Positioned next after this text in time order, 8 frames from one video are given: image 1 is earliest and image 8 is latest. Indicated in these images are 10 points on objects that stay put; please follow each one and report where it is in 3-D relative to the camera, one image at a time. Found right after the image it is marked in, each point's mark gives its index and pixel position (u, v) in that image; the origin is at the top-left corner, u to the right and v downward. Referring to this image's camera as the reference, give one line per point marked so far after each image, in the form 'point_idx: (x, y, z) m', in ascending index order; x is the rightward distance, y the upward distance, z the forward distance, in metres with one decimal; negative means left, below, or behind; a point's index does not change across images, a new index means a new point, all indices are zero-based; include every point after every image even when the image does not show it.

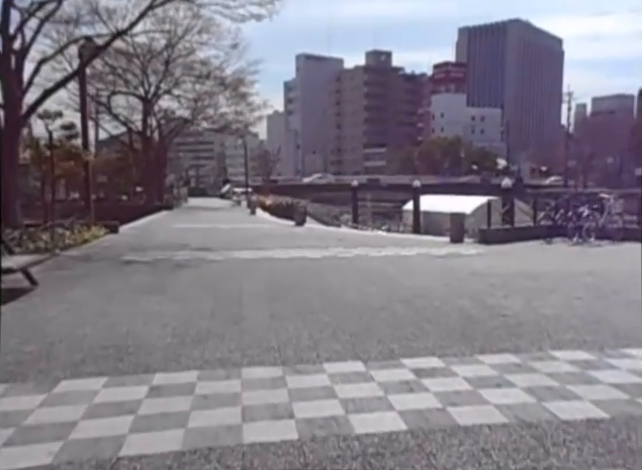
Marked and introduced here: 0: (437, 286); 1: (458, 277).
0: (+1.5, -0.7, +8.1) m
1: (+1.9, -0.6, +8.9) m
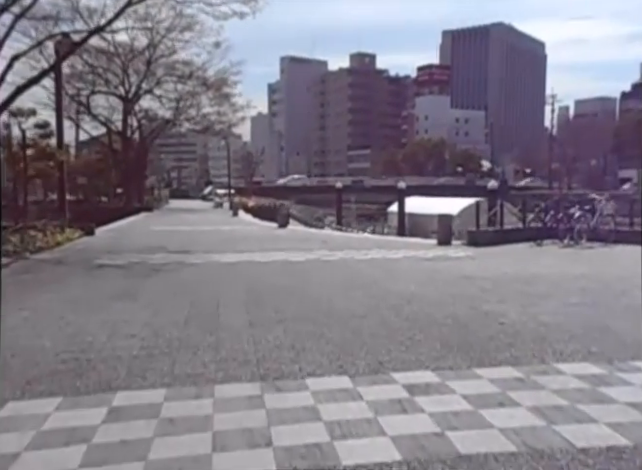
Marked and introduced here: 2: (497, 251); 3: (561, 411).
0: (+1.3, -0.7, +7.7) m
1: (+1.7, -0.6, +8.5) m
2: (+3.5, -0.3, +12.3) m
3: (+1.3, -1.0, +3.5) m
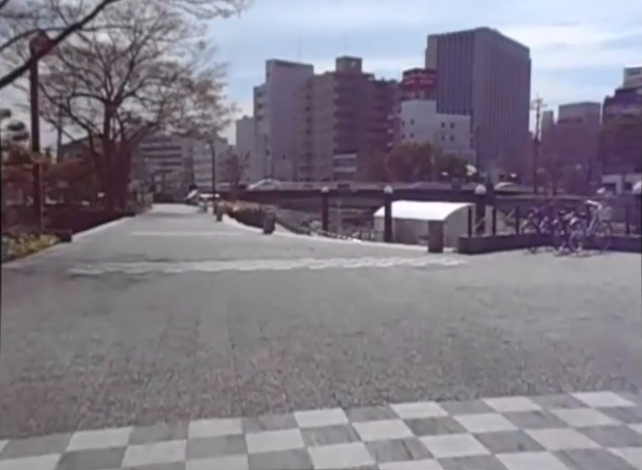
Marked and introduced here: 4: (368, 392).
0: (+1.1, -0.8, +7.2) m
1: (+1.6, -0.7, +8.0) m
2: (+3.2, -0.5, +11.9) m
3: (+1.3, -1.1, +3.0) m
4: (+0.3, -1.1, +4.2) m
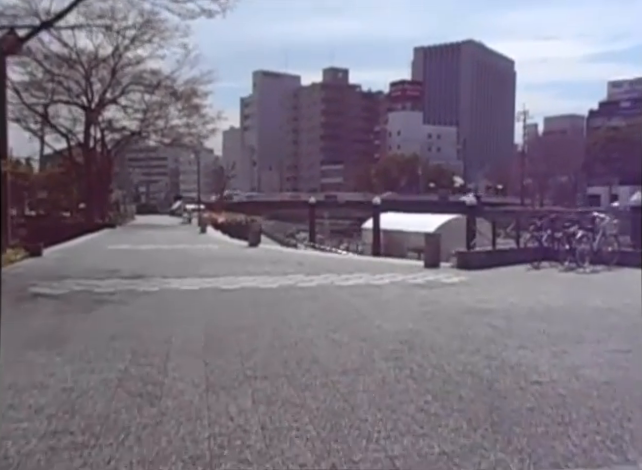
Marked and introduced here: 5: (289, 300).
0: (+1.1, -1.0, +6.2) m
1: (+1.5, -0.9, +7.1) m
2: (+3.0, -0.7, +11.0) m
3: (+1.3, -1.2, +2.1) m
4: (+0.3, -1.2, +3.3) m
5: (-0.5, -0.9, +8.9) m
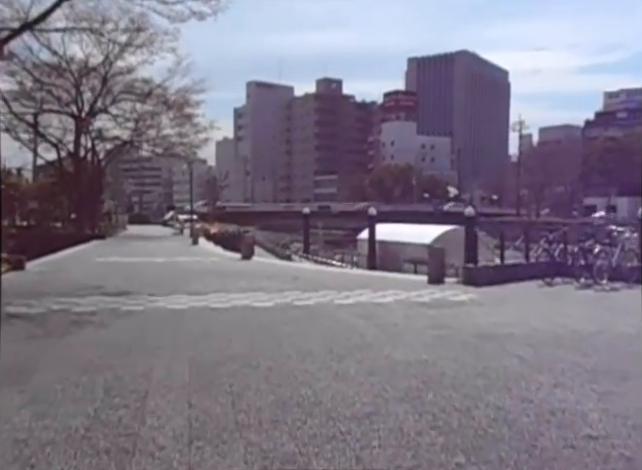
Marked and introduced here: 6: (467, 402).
0: (+1.1, -1.1, +5.5) m
1: (+1.5, -1.1, +6.3) m
2: (+3.0, -0.9, +10.3) m
3: (+1.4, -1.3, +1.3) m
4: (+0.3, -1.3, +2.5) m
5: (-0.5, -1.1, +8.1) m
6: (+1.0, -1.2, +4.3) m
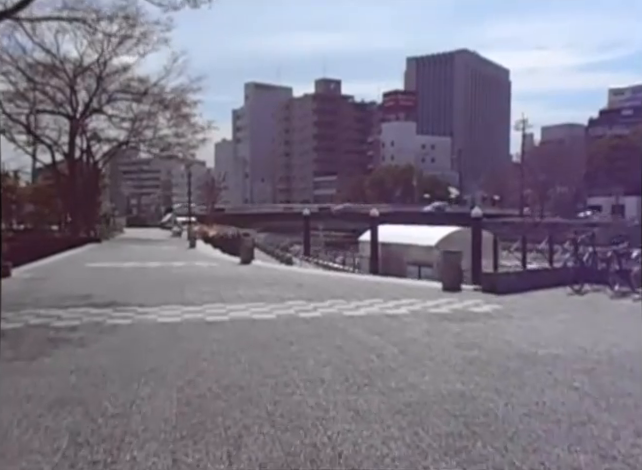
0: (+1.2, -1.2, +4.5) m
1: (+1.6, -1.1, +5.4) m
2: (+3.1, -1.0, +9.3) m
3: (+1.5, -1.3, +0.4) m
4: (+0.5, -1.3, +1.5) m
5: (-0.4, -1.2, +7.2) m
6: (+1.1, -1.2, +3.3) m
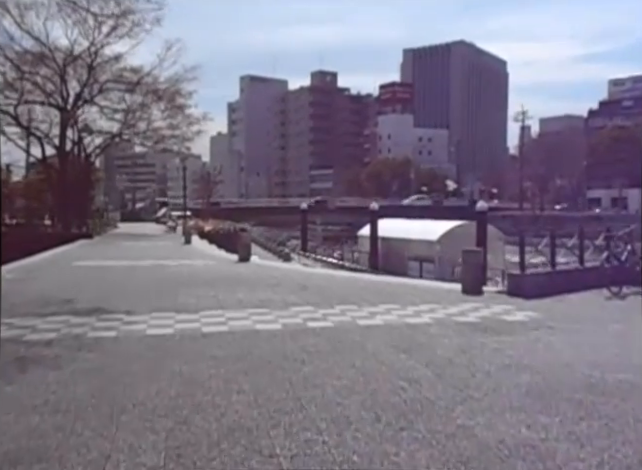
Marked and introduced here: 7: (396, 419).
0: (+1.4, -1.2, +3.5) m
1: (+1.7, -1.2, +4.4) m
2: (+3.3, -1.0, +8.3) m
3: (+1.7, -1.4, -0.7) m
4: (+0.7, -1.4, +0.5) m
5: (-0.2, -1.2, +6.1) m
6: (+1.3, -1.2, +2.3) m
7: (+0.5, -1.2, +4.2) m
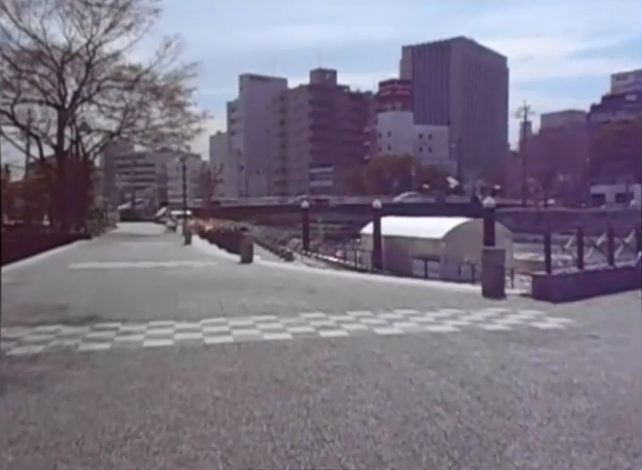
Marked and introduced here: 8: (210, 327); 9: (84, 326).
0: (+1.5, -1.2, +2.8) m
1: (+1.9, -1.2, +3.7) m
2: (+3.4, -0.9, +7.6) m
3: (+1.8, -1.4, -1.4) m
4: (+0.8, -1.4, -0.2) m
5: (0.0, -1.2, +5.4) m
6: (+1.5, -1.3, +1.6) m
7: (+0.7, -1.2, +3.5) m
8: (-1.4, -1.1, +7.9) m
9: (-3.0, -1.1, +7.8) m
